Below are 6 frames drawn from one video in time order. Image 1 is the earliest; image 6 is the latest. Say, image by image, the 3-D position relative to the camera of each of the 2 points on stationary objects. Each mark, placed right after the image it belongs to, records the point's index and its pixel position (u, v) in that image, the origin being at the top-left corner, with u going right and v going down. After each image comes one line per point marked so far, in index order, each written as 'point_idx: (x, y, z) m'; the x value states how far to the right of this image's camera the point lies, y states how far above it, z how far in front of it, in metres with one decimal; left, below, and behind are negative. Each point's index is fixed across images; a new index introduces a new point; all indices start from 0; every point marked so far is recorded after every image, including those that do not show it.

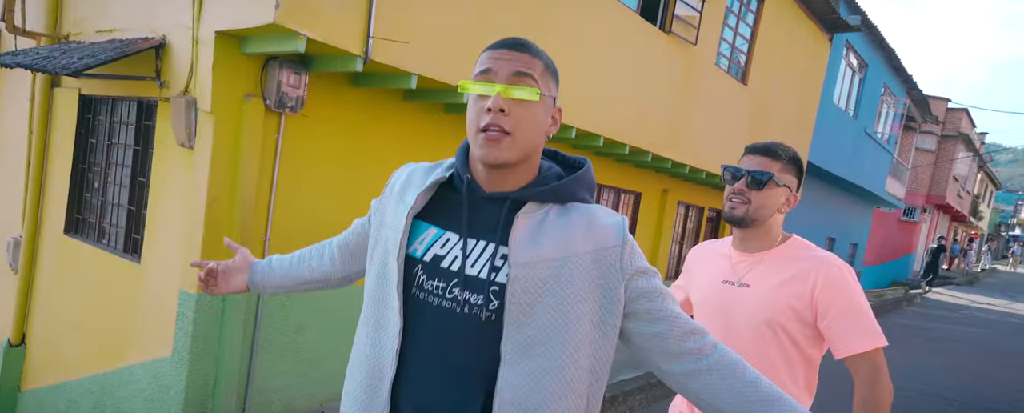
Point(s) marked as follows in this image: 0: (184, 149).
0: (-2.2, +0.4, +4.0) m
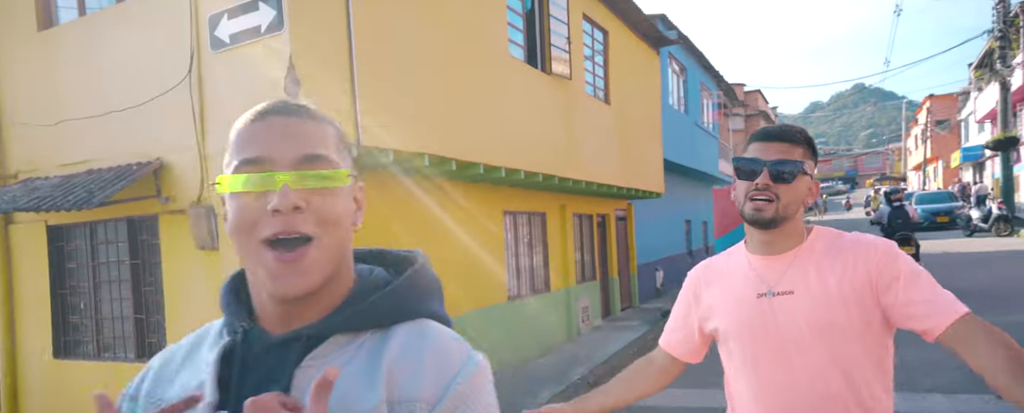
0: (-2.3, -0.3, +4.4) m
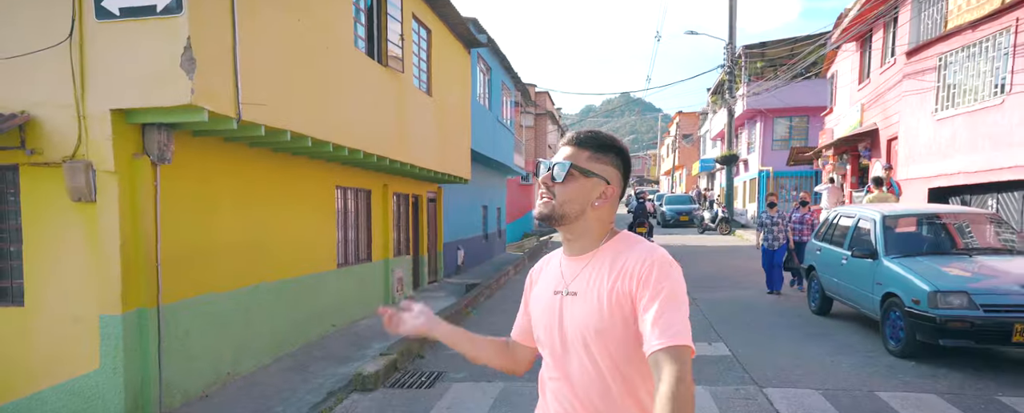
0: (-3.5, 0.0, +4.7) m
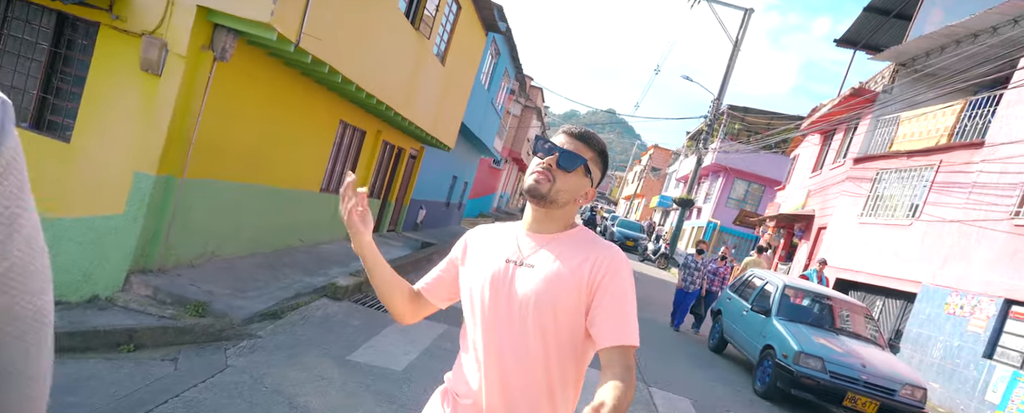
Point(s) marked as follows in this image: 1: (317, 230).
0: (-3.4, +1.2, +5.5) m
1: (-3.3, -0.4, +10.0) m
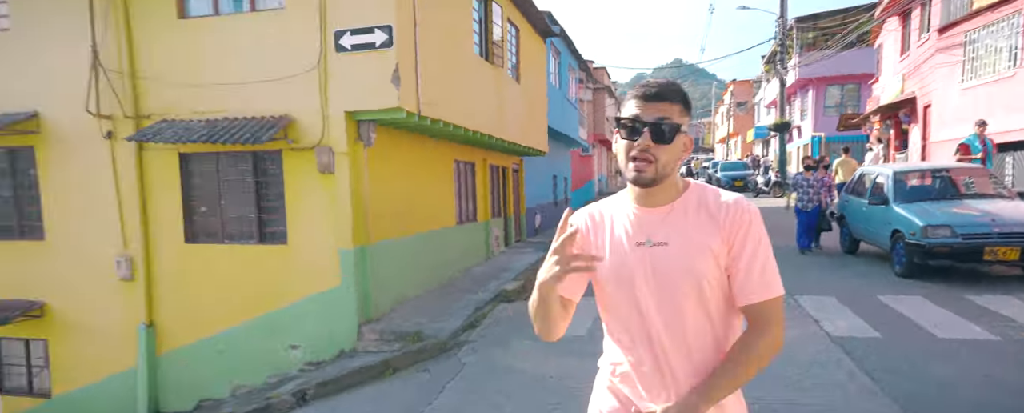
0: (-2.3, +0.4, +7.1) m
1: (-0.9, -1.0, +11.5) m
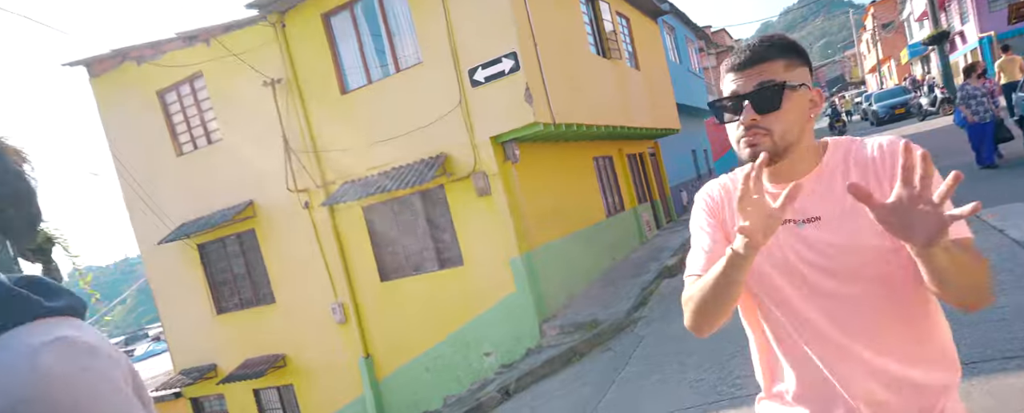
0: (-0.4, +0.1, +8.0) m
1: (+2.2, -0.8, +11.9) m
